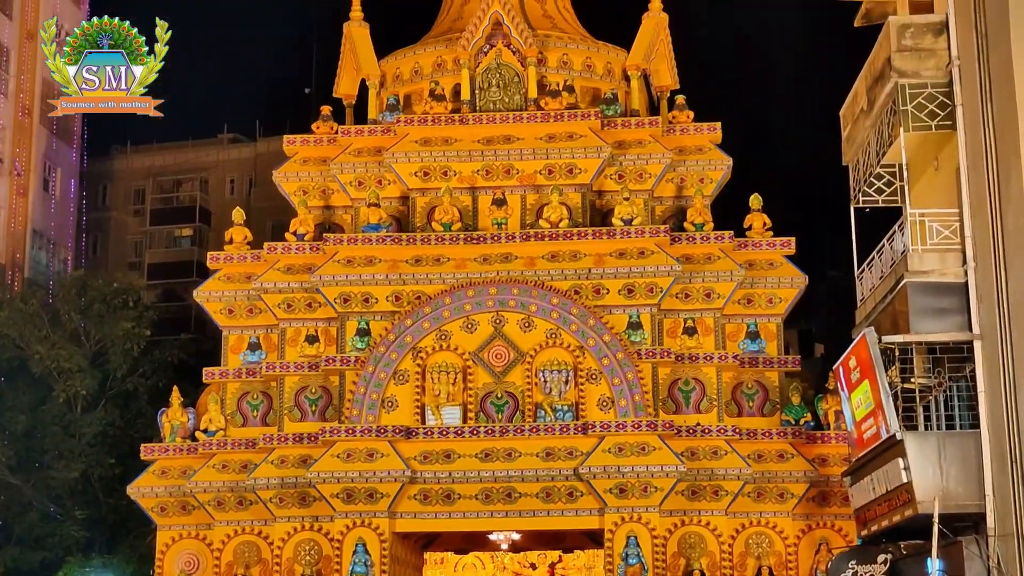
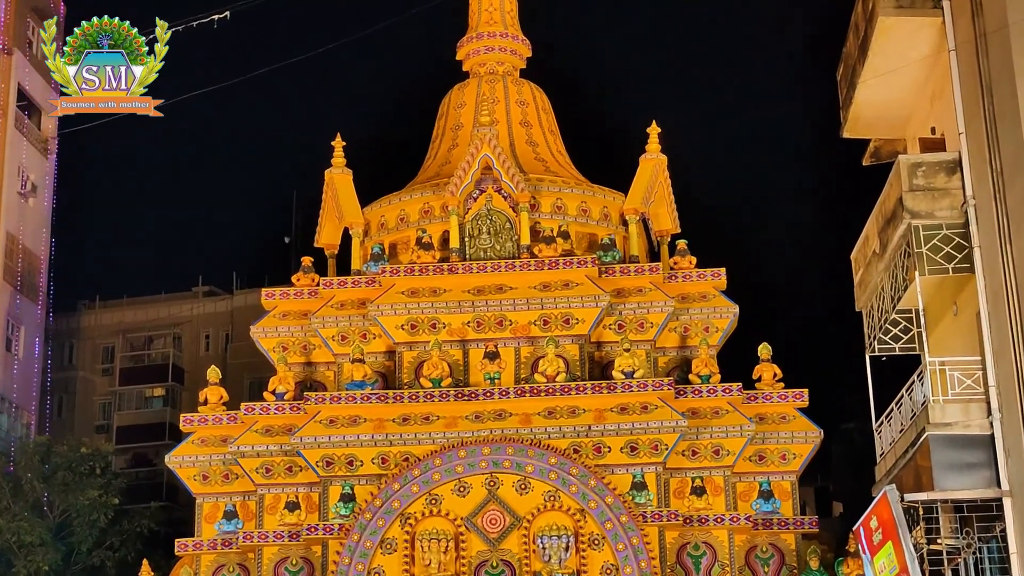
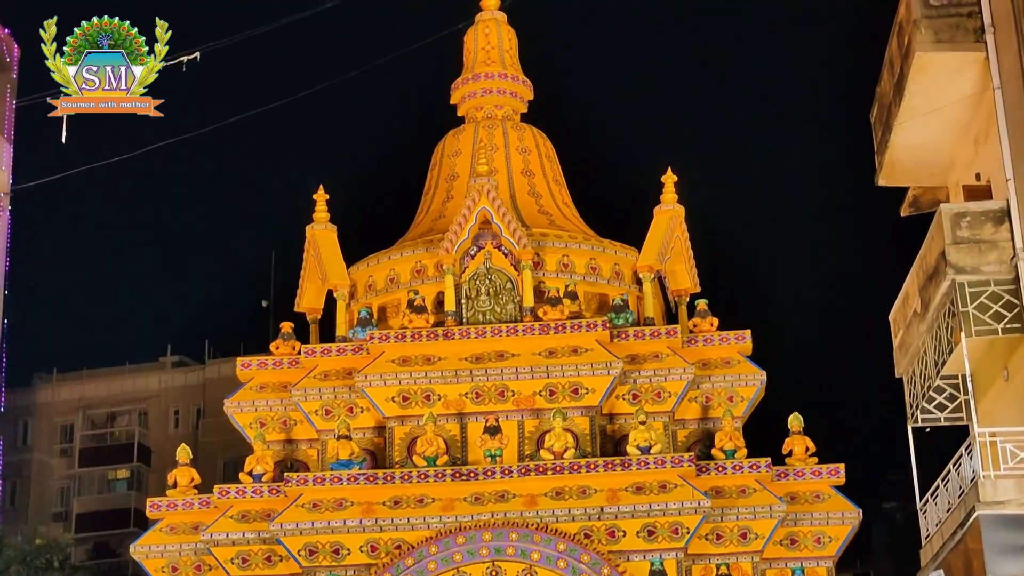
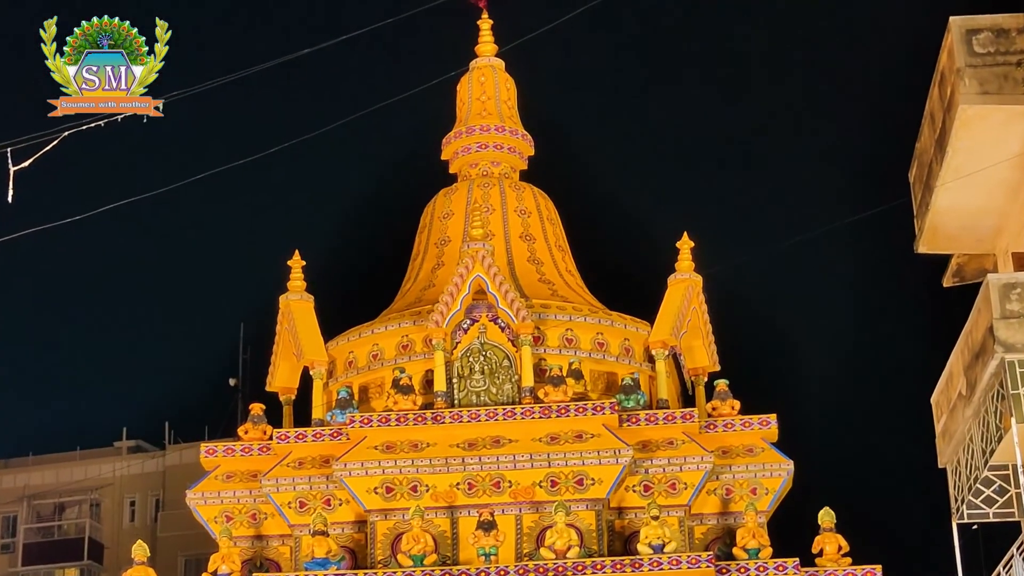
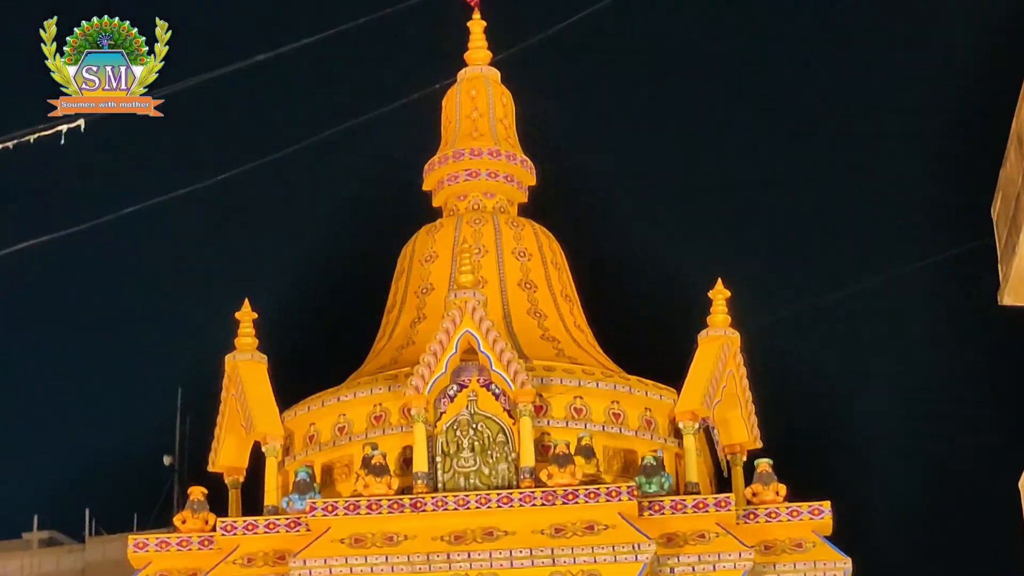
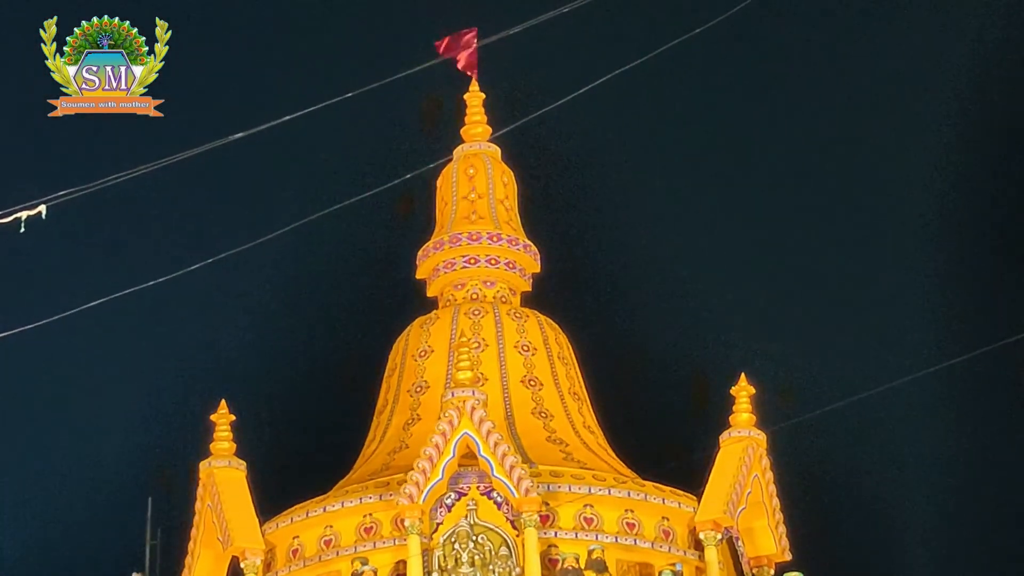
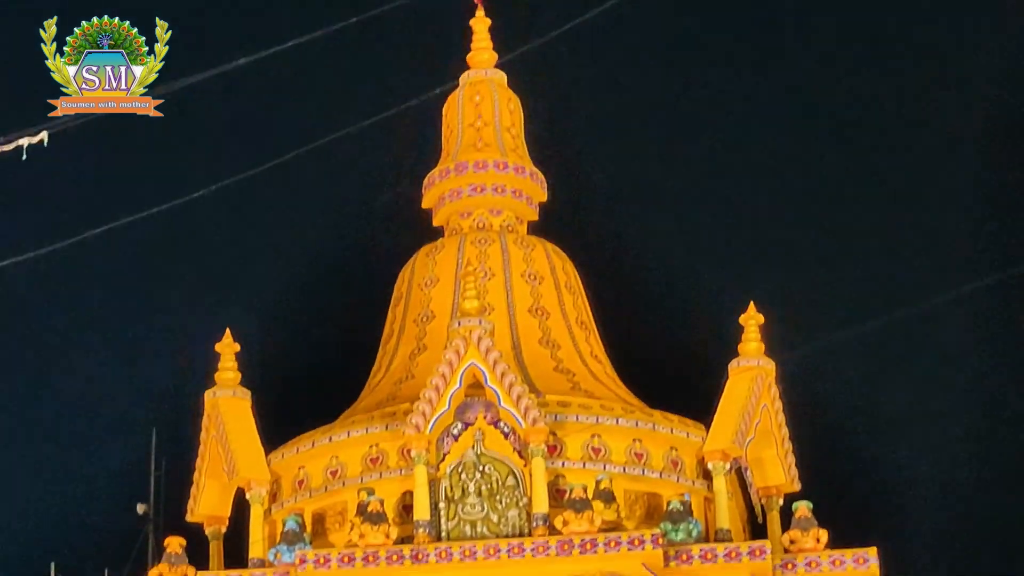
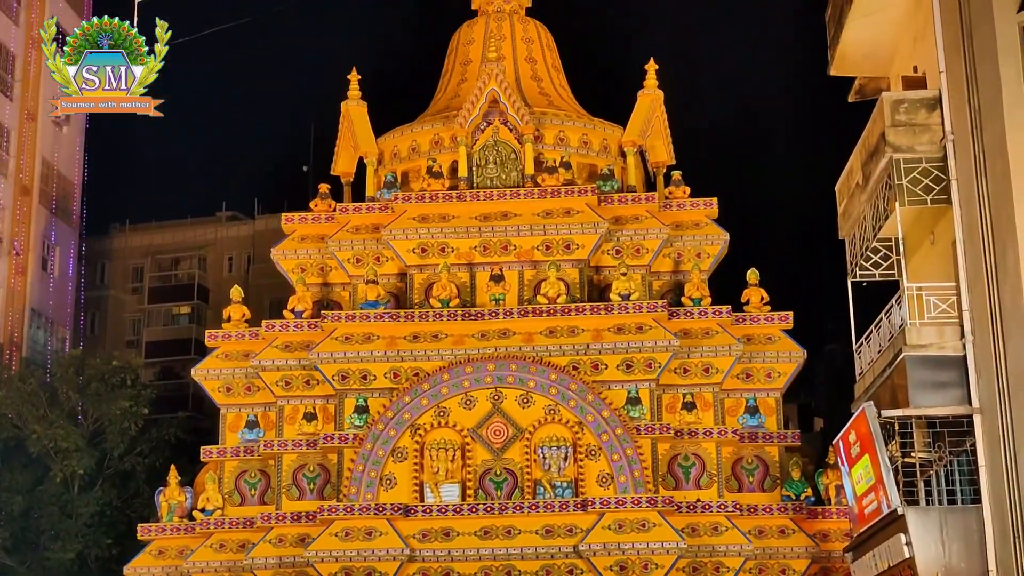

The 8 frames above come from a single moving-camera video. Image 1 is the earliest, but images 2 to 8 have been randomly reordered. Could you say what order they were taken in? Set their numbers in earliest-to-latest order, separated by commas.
8, 2, 3, 4, 5, 6, 7
